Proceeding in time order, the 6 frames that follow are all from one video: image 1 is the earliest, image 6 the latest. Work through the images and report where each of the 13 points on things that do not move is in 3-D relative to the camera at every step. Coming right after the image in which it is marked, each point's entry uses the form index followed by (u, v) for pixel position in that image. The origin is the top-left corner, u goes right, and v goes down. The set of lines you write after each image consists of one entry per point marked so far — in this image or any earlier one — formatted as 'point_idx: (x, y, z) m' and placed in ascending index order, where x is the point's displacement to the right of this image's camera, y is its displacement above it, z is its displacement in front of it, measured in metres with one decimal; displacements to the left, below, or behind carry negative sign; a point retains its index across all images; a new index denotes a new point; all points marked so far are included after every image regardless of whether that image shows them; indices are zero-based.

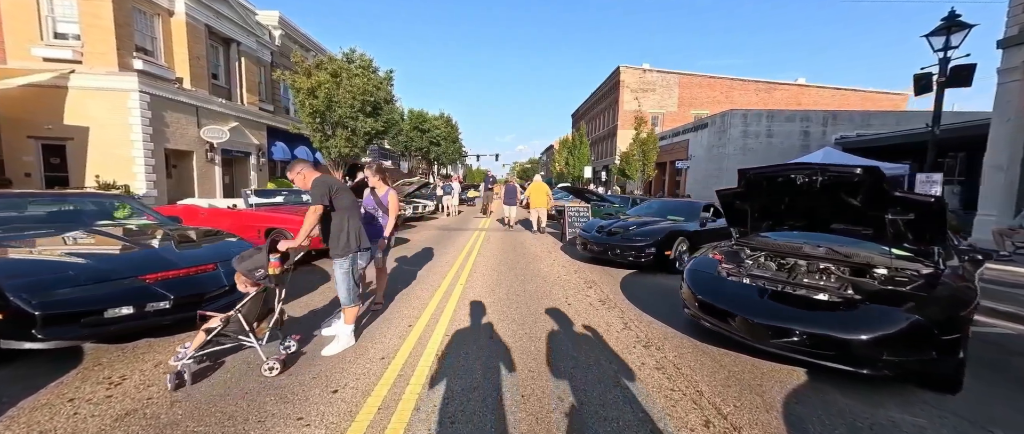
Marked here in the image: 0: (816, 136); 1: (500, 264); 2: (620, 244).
0: (+17.9, +4.8, +19.6) m
1: (-0.2, -1.0, +7.3) m
2: (+2.0, -0.5, +6.3) m
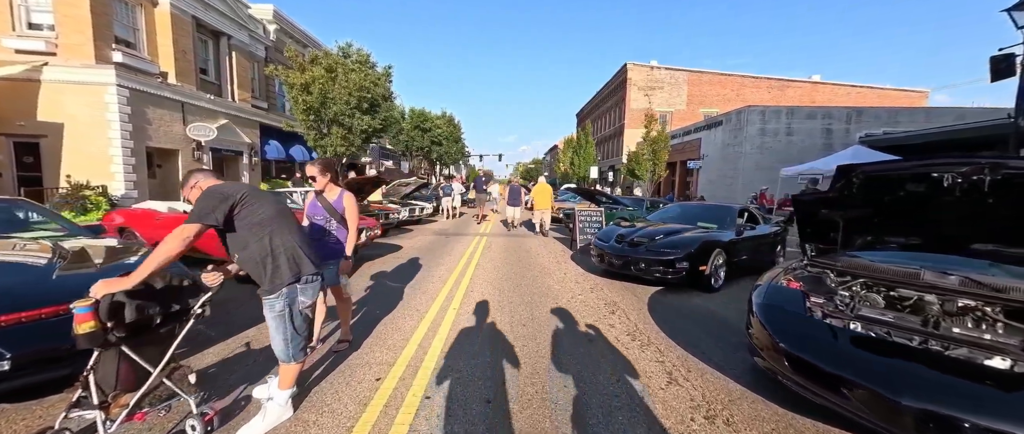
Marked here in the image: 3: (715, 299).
0: (+18.1, +4.6, +18.4) m
1: (-0.2, -1.1, +6.3) m
2: (+2.1, -0.6, +5.3) m
3: (+3.2, -1.3, +5.2) m
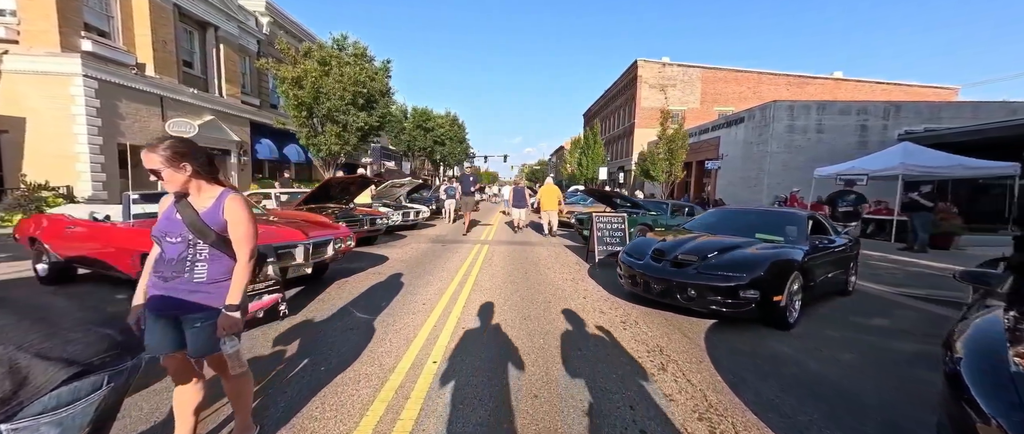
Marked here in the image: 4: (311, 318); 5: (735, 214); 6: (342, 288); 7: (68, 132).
0: (+18.4, +4.3, +16.8) m
1: (-0.1, -1.3, +4.9) m
2: (+2.2, -0.7, +4.0) m
3: (+3.2, -1.4, +3.8) m
4: (-2.5, -1.2, +4.0) m
5: (+4.1, +0.1, +6.1) m
6: (-2.7, -1.1, +5.2) m
7: (-14.7, +2.8, +11.0) m
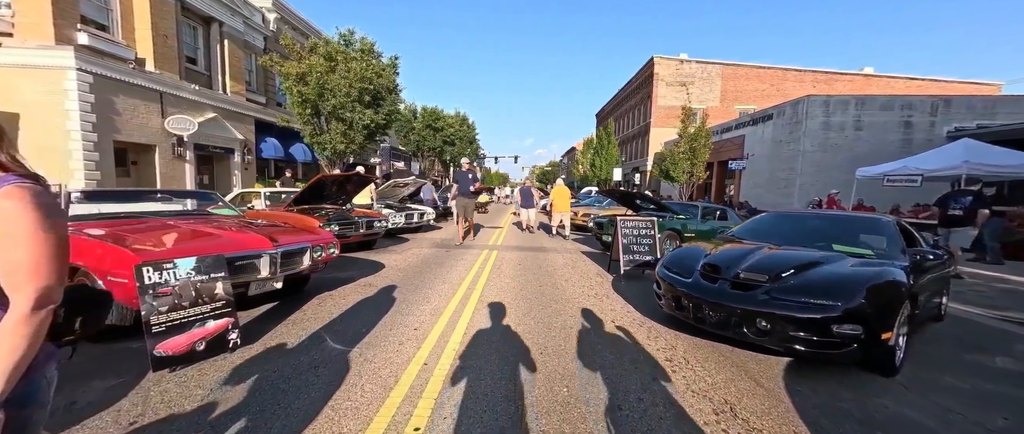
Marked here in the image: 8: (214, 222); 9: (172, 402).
0: (+19.0, +4.1, +15.4) m
1: (+0.1, -1.3, +4.0) m
2: (+2.3, -0.8, +3.0) m
3: (+3.4, -1.5, +2.8) m
4: (-2.3, -1.3, +3.2) m
5: (+4.3, 0.0, +5.1) m
6: (-2.5, -1.2, +4.4) m
7: (-14.4, +2.8, +10.6) m
8: (-4.0, -0.1, +4.5) m
9: (-2.4, -1.3, +2.4) m
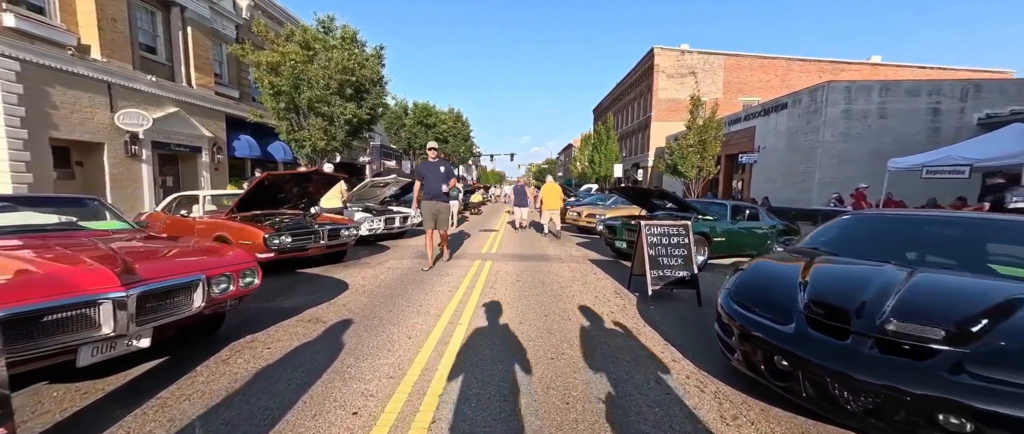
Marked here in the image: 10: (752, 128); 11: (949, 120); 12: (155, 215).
0: (+18.8, +4.3, +14.2) m
1: (0.0, -1.4, +2.7) m
2: (+2.3, -0.9, +1.7) m
3: (+3.3, -1.5, +1.4) m
4: (-2.3, -1.4, +1.8) m
5: (+4.2, -0.1, +3.8) m
6: (-2.6, -1.3, +3.0) m
7: (-14.5, +2.6, +9.1) m
8: (-4.0, -0.2, +3.1) m
9: (-2.4, -1.5, +1.0) m
10: (+13.9, +5.2, +19.3) m
11: (+18.7, +4.2, +14.2) m
12: (-7.3, 0.0, +6.7) m
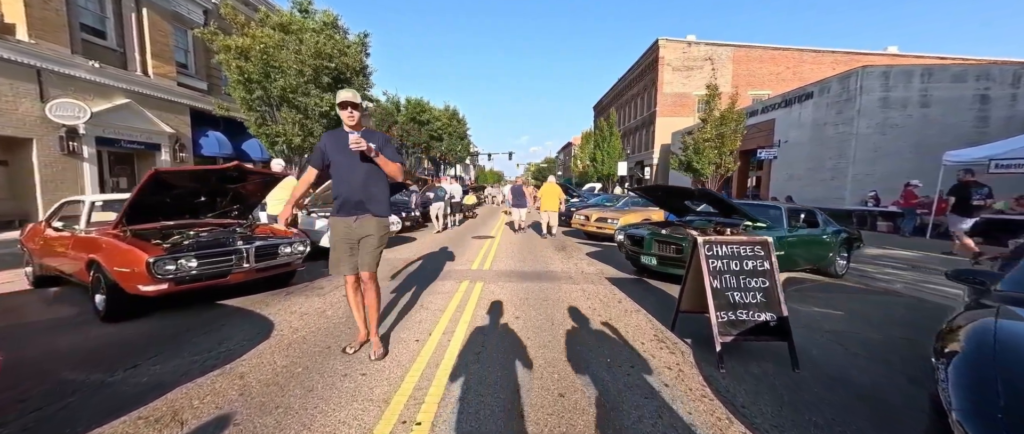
0: (+18.6, +4.3, +12.6) m
1: (0.0, -1.6, +1.1) m
2: (+2.2, -1.0, +0.1) m
3: (+3.3, -1.7, -0.2) m
4: (-2.4, -1.6, +0.2) m
5: (+4.2, -0.2, +2.2) m
6: (-2.6, -1.5, +1.4) m
7: (-14.6, +2.3, +7.4) m
8: (-4.1, -0.4, +1.5) m
9: (-2.5, -1.6, -0.6) m
10: (+13.8, +5.1, +17.7) m
11: (+18.5, +4.1, +12.6) m
12: (-7.3, -0.2, +5.1) m
